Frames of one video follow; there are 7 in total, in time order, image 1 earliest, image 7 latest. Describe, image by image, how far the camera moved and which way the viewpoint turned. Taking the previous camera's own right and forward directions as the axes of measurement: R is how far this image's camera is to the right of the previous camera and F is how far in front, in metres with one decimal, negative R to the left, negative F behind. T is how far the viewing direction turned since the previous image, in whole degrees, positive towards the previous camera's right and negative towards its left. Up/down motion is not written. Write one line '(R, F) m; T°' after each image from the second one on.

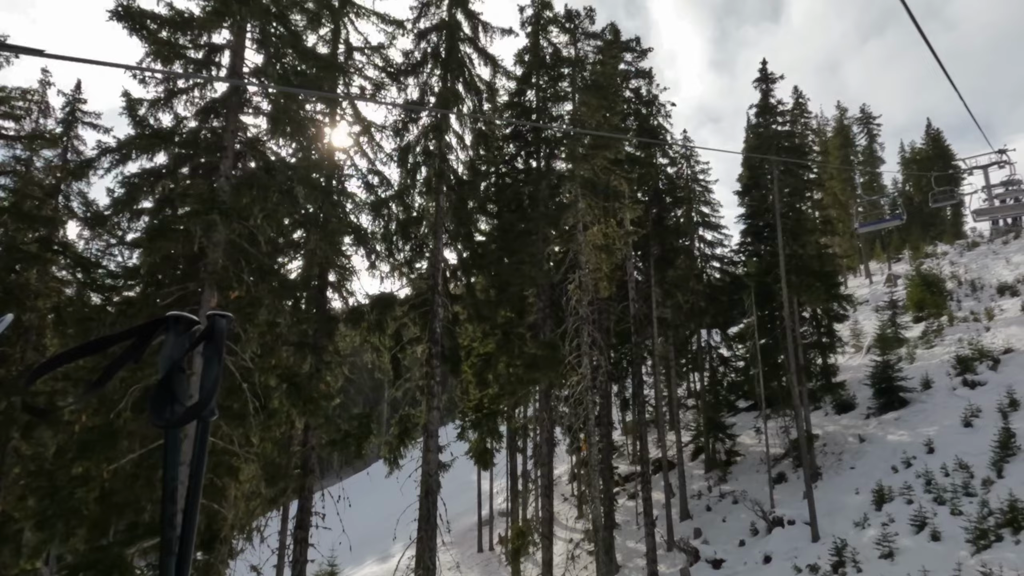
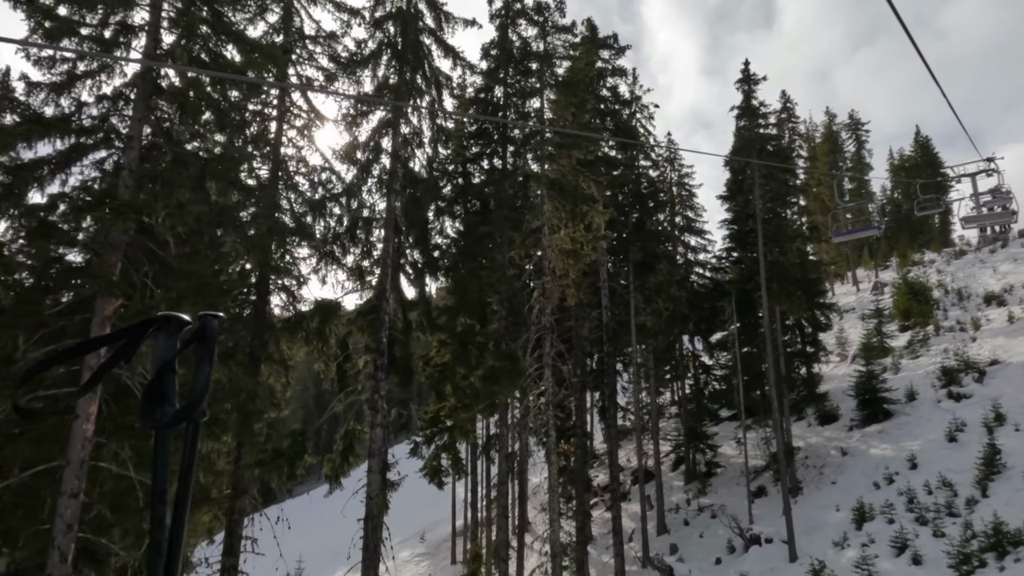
(+0.6, +0.7) m; +1°
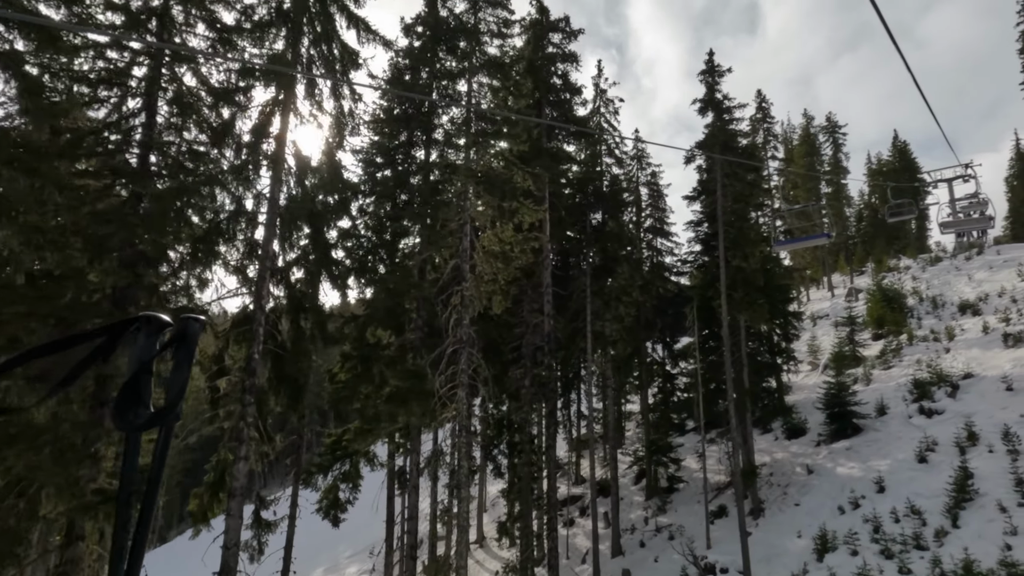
(+1.1, +1.5) m; +1°
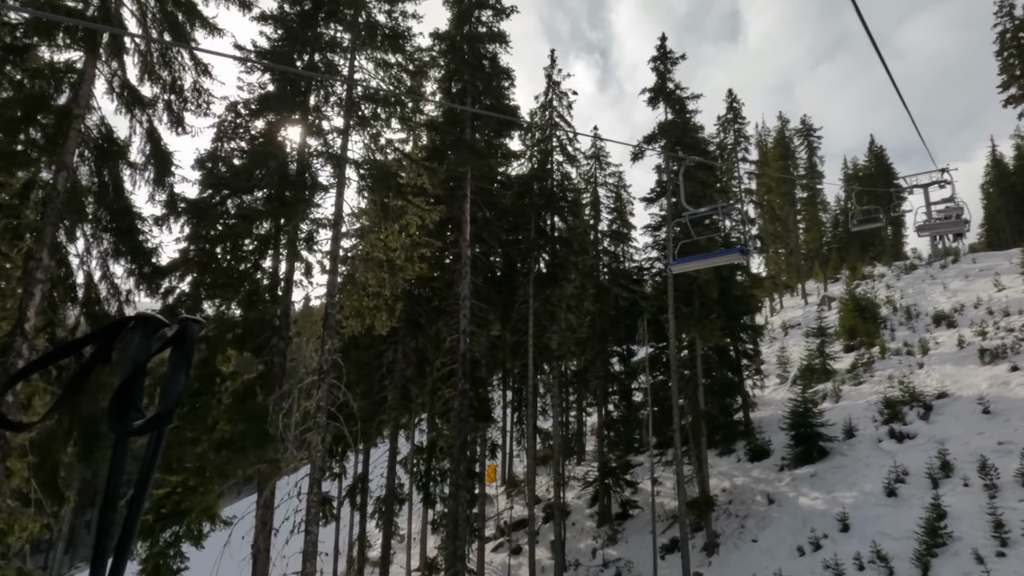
(+1.3, +1.9) m; +1°
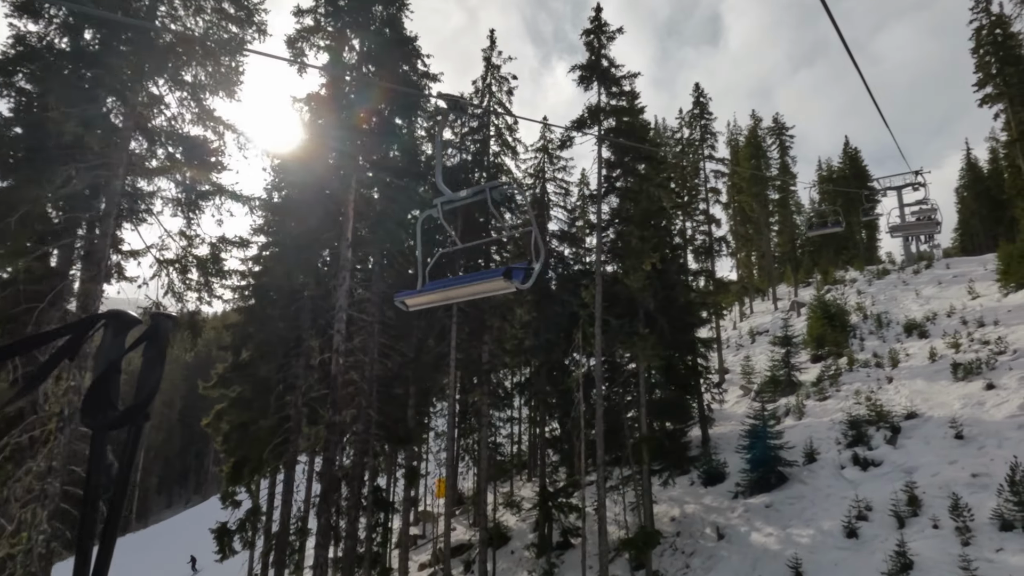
(+1.5, +2.1) m; +2°
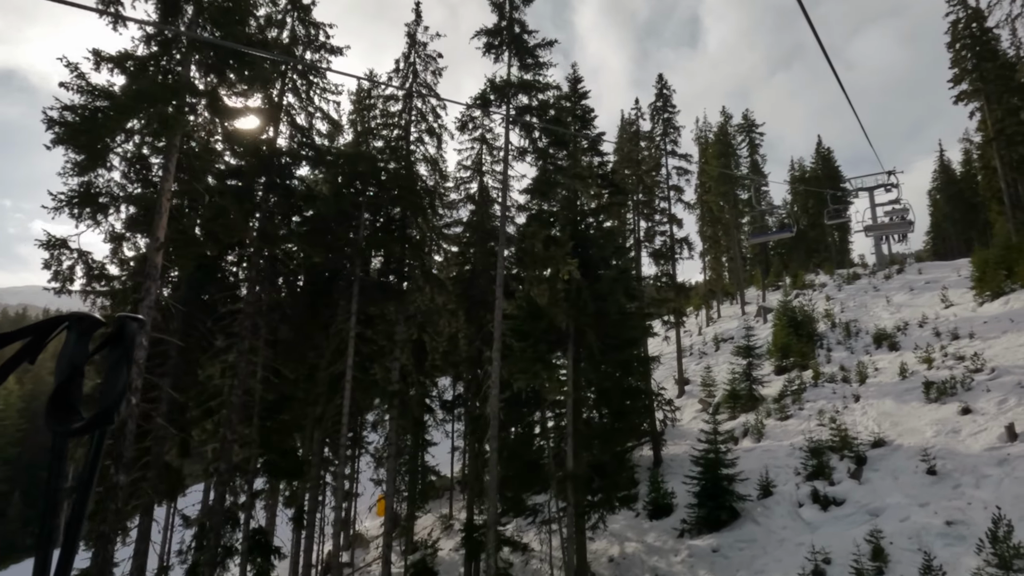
(+1.5, +2.3) m; +2°
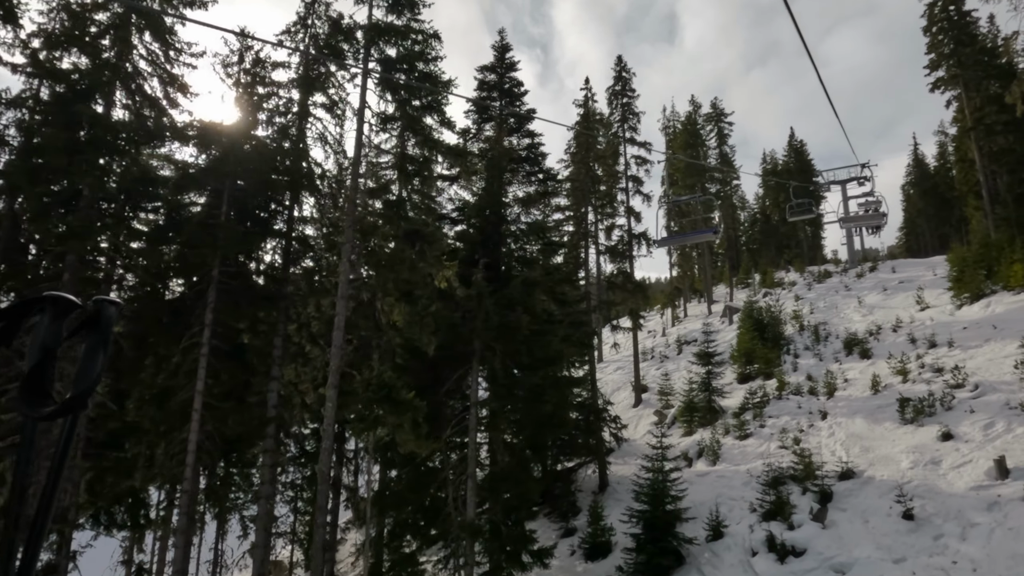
(+1.5, +2.5) m; +2°
